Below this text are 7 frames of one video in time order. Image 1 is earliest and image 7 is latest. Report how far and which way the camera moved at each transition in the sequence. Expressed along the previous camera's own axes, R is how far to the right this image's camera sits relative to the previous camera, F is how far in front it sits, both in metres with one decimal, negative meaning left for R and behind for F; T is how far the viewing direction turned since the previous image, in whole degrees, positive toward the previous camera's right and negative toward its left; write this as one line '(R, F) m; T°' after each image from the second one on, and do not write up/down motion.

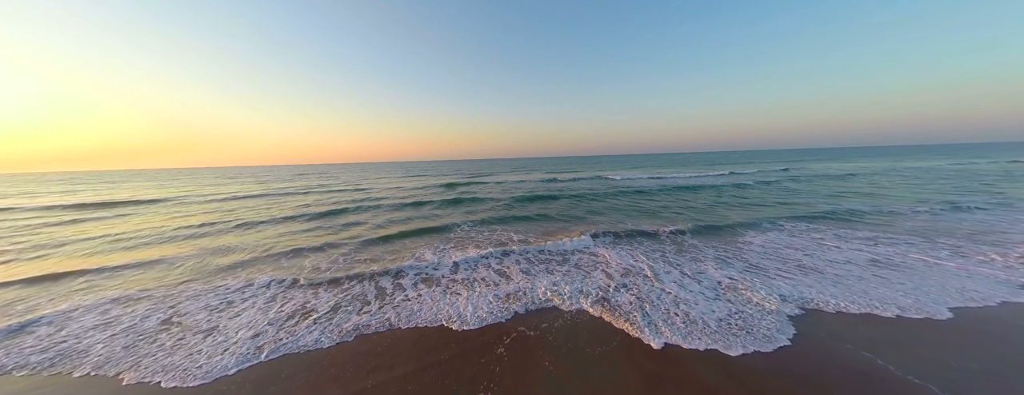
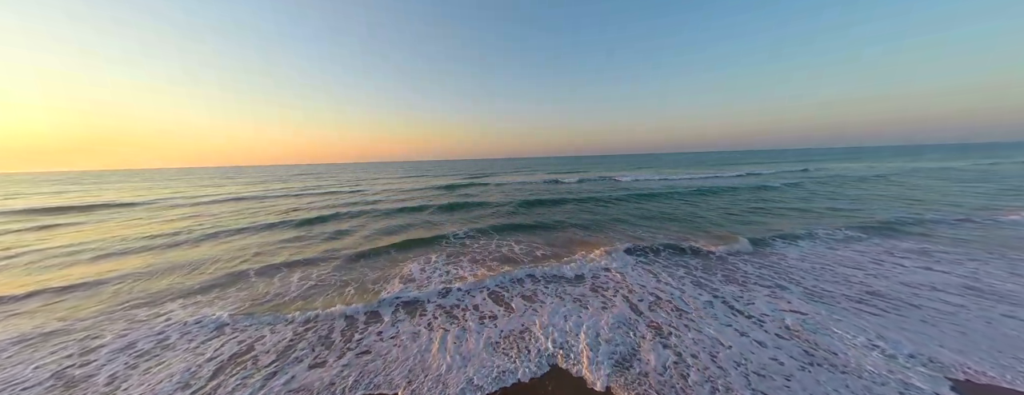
(0.0, +1.2) m; 0°
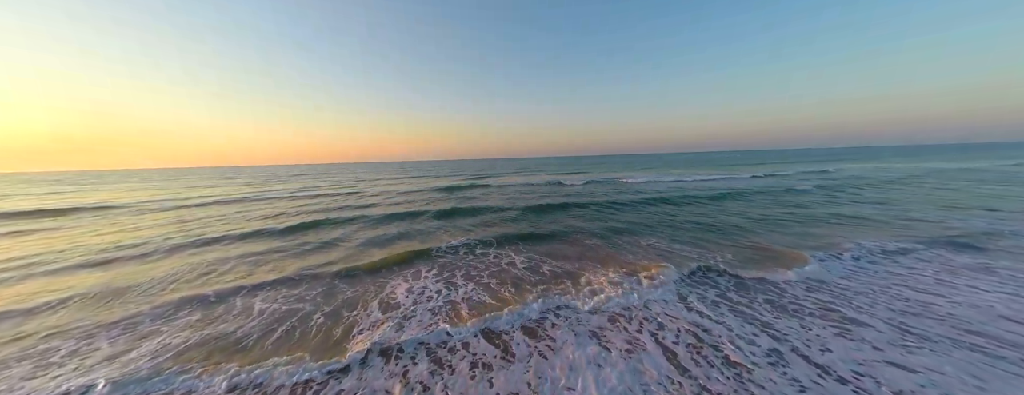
(-0.1, +1.1) m; 0°
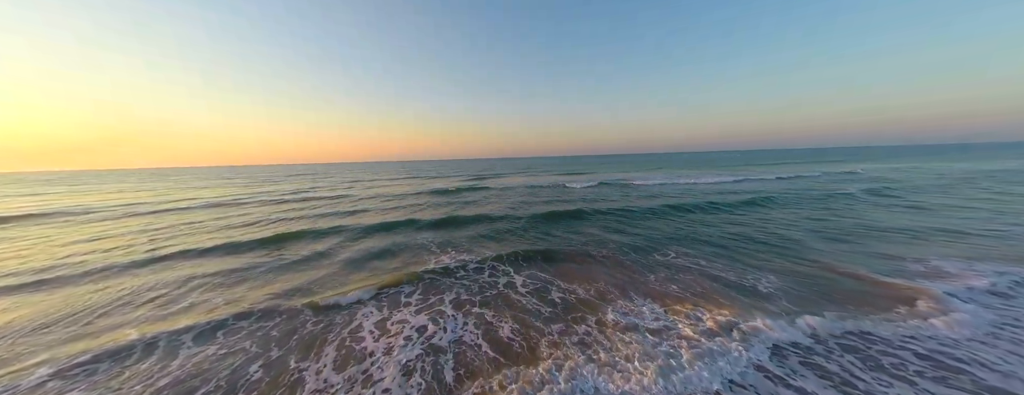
(0.0, +1.4) m; -1°
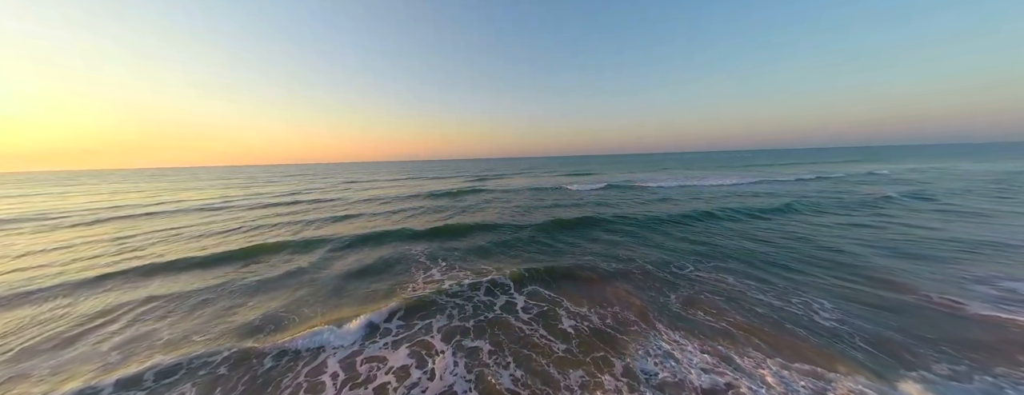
(-0.1, +1.1) m; 0°
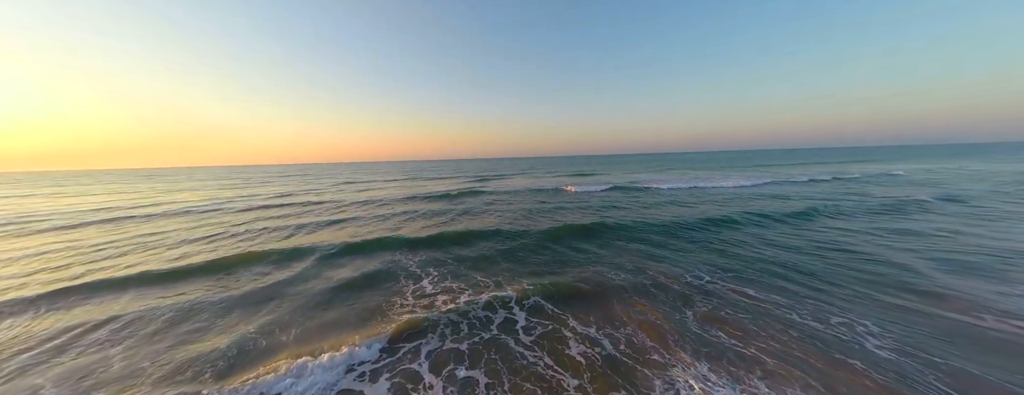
(0.0, +0.7) m; 0°
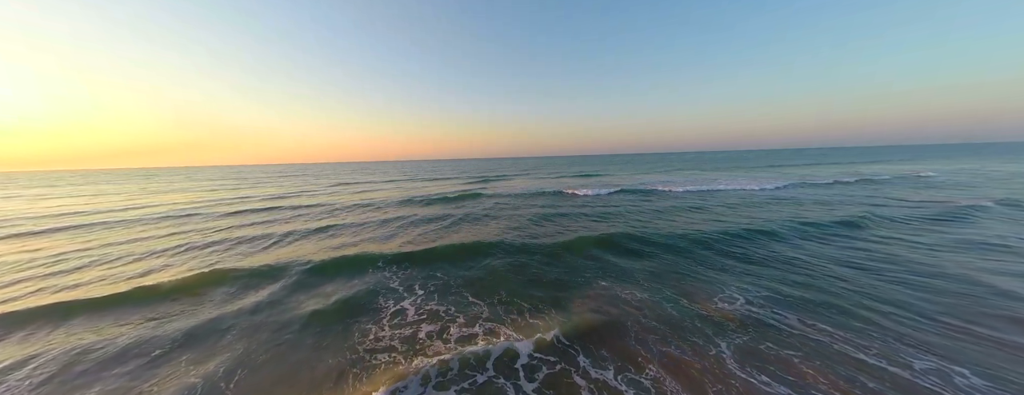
(0.0, +1.1) m; 0°
